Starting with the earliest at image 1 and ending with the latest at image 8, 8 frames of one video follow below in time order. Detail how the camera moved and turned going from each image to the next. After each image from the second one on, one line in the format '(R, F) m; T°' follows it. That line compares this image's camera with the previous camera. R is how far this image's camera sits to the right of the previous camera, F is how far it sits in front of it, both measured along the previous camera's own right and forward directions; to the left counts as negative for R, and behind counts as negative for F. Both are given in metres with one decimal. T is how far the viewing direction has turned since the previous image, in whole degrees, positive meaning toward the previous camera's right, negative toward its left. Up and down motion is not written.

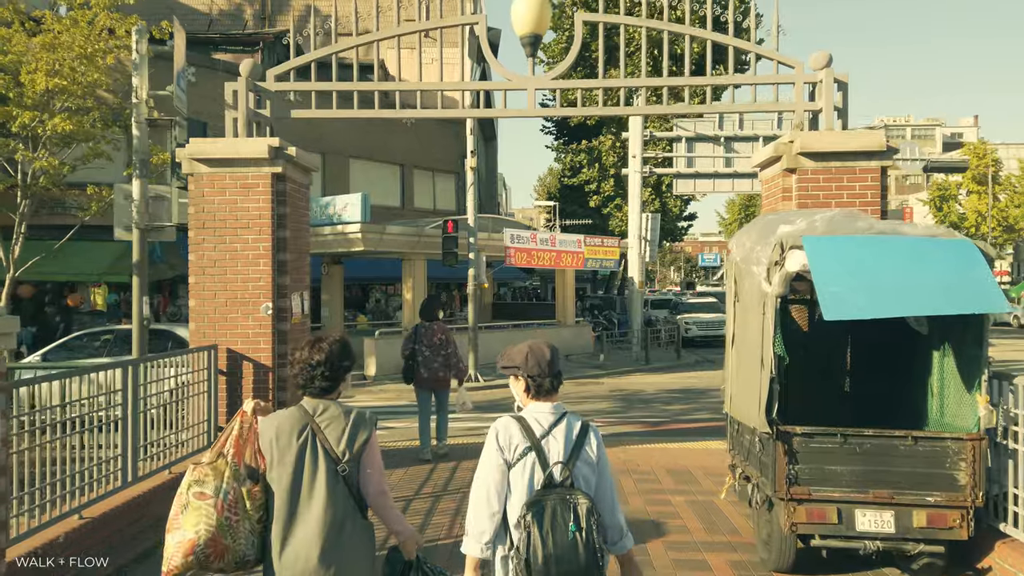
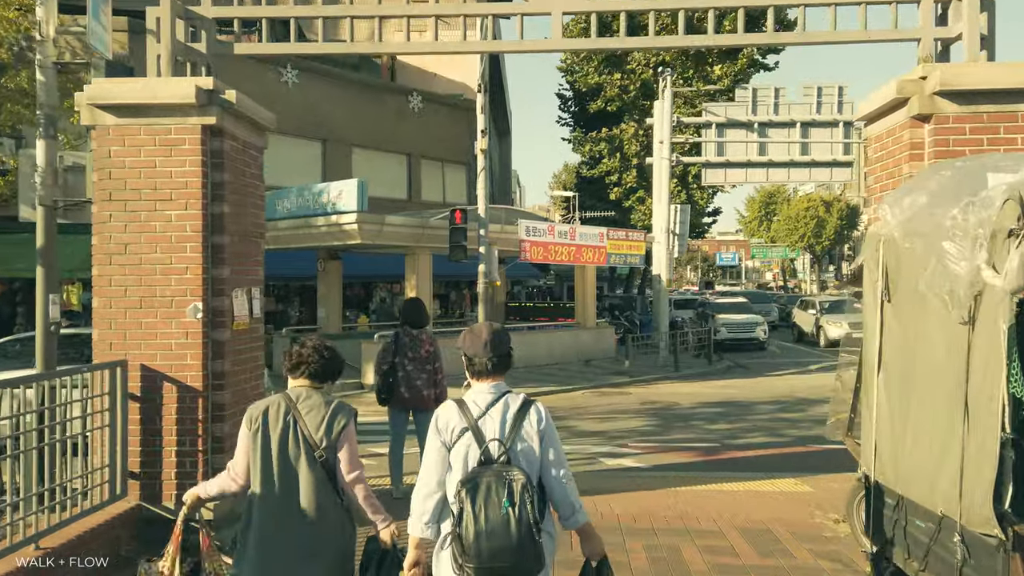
(0.0, +2.1) m; -1°
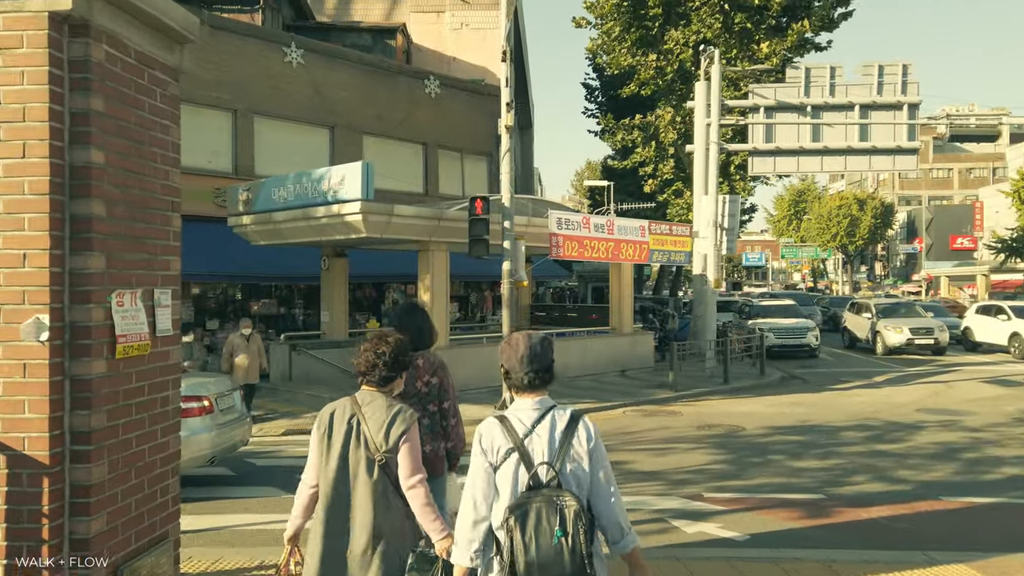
(-0.2, +2.3) m; -1°
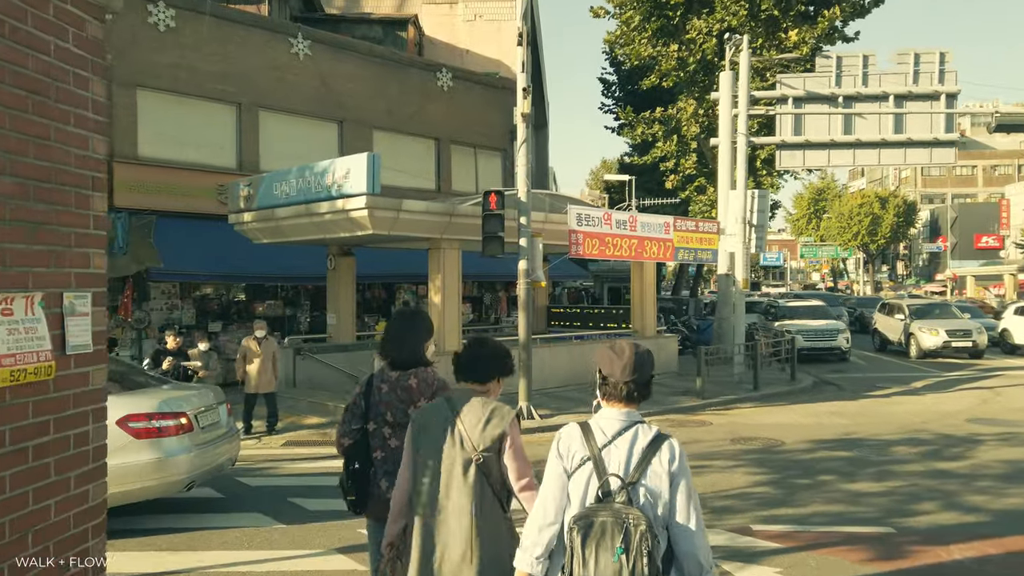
(0.0, +1.0) m; -1°
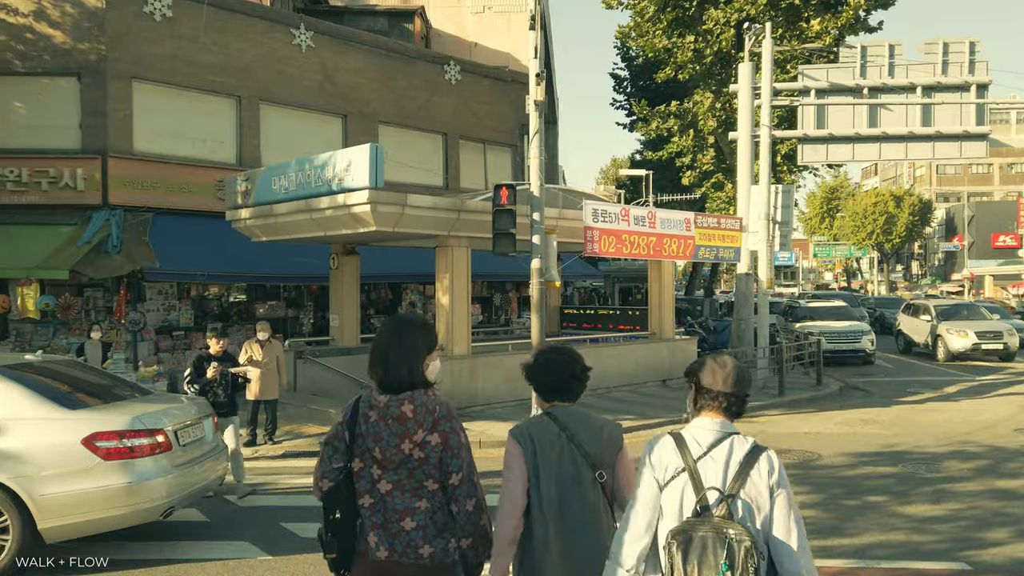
(-0.1, +0.8) m; -1°
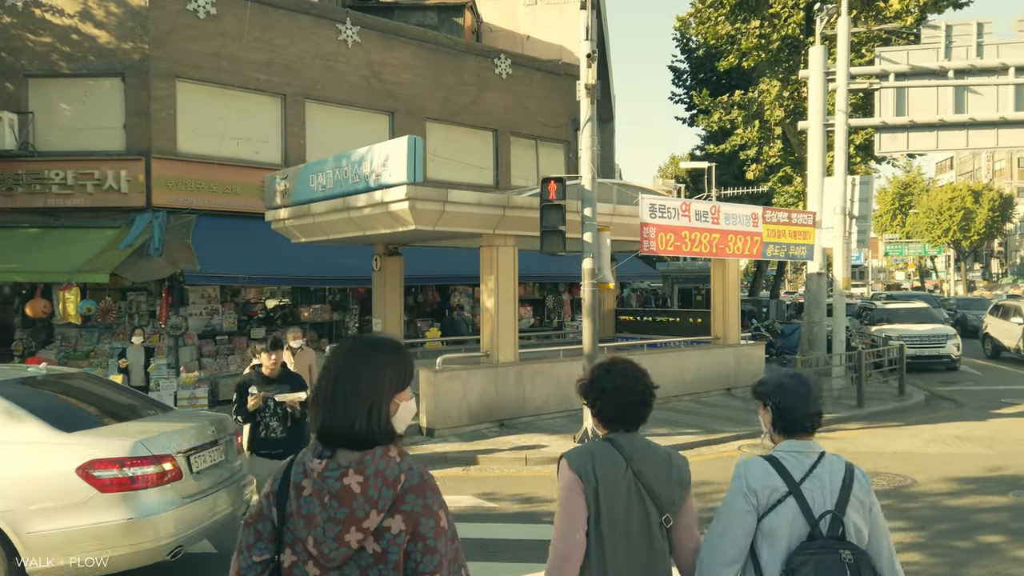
(+0.1, +0.9) m; -4°
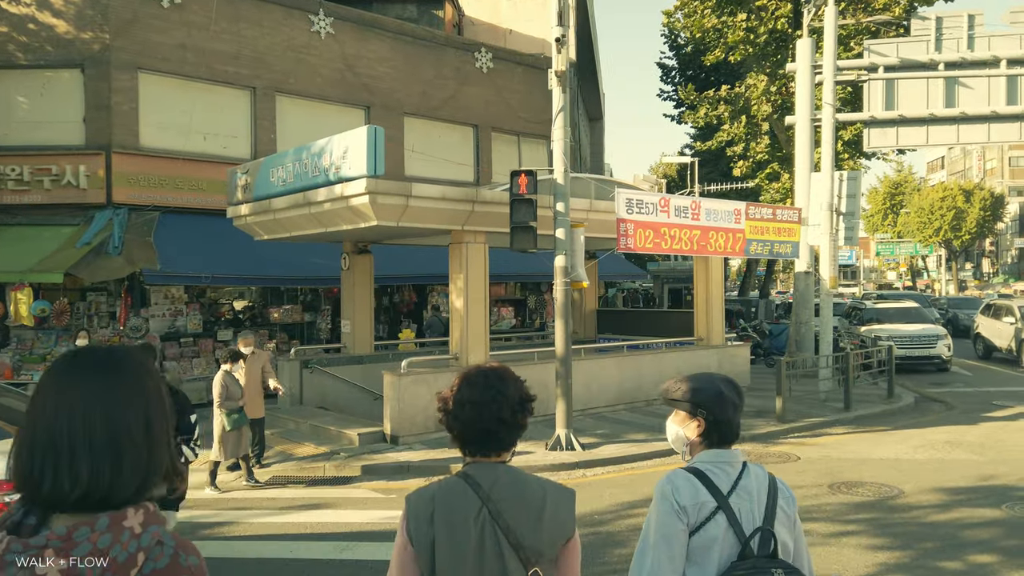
(+0.4, +0.6) m; 0°
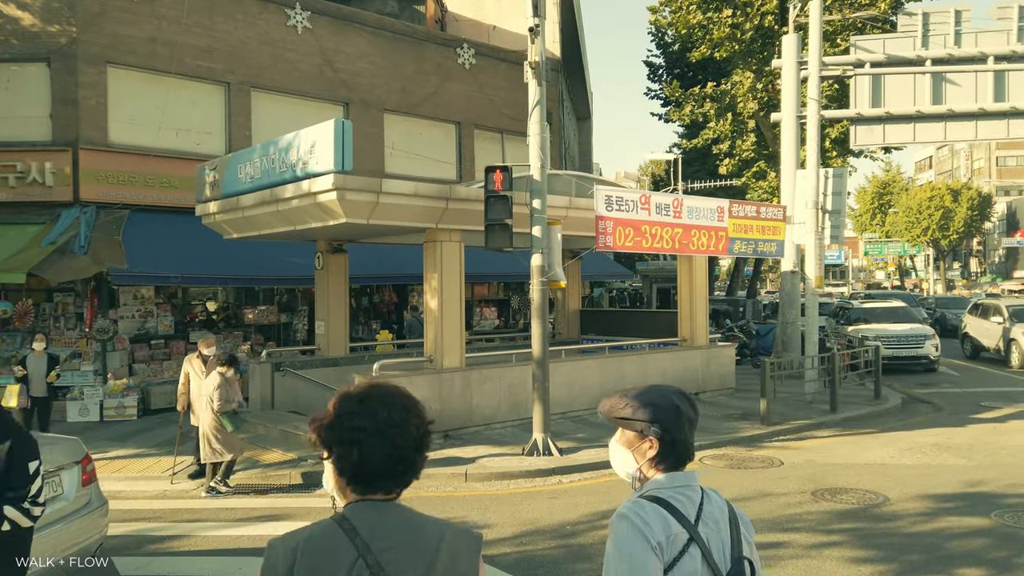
(+0.2, +0.4) m; +1°
